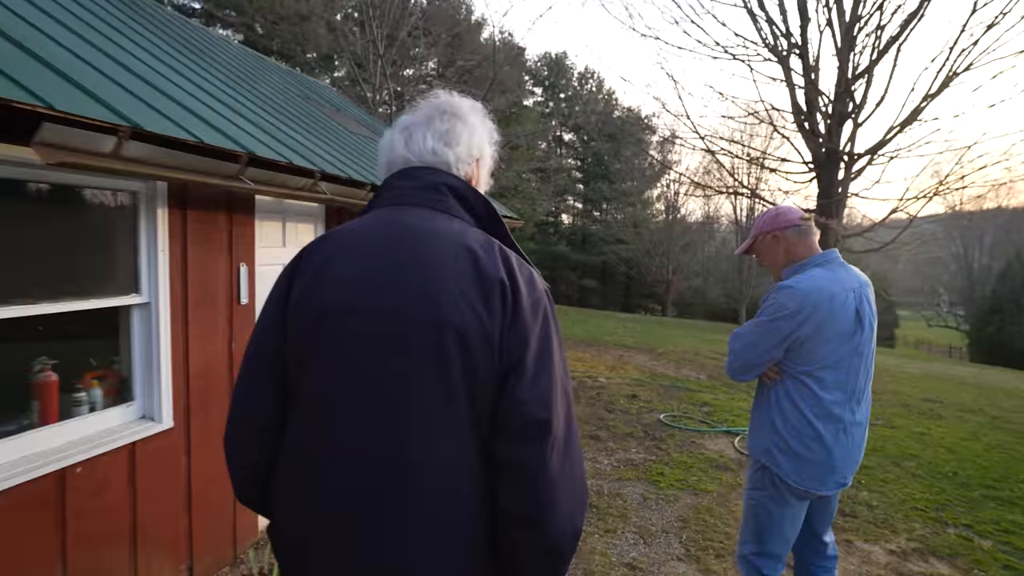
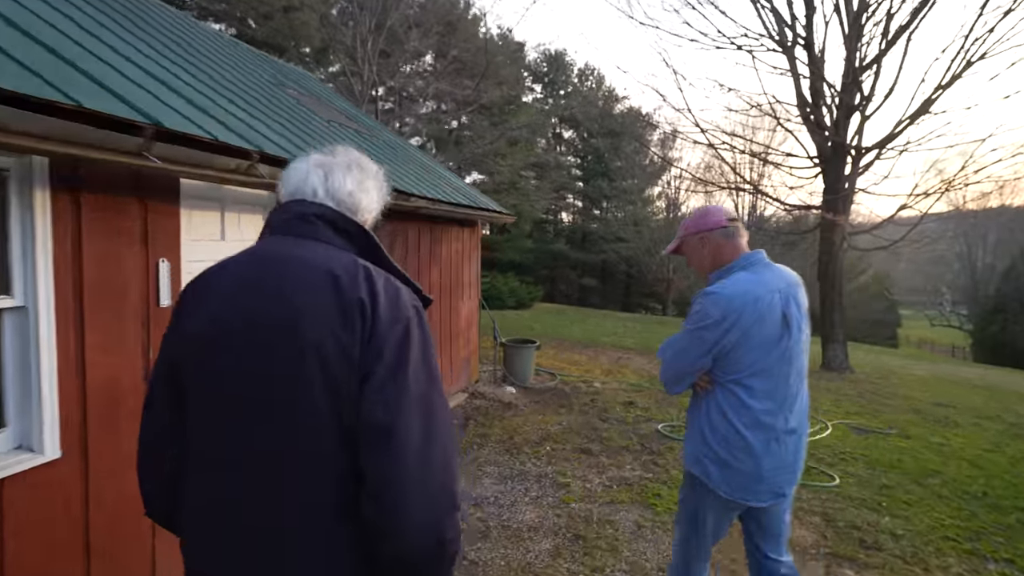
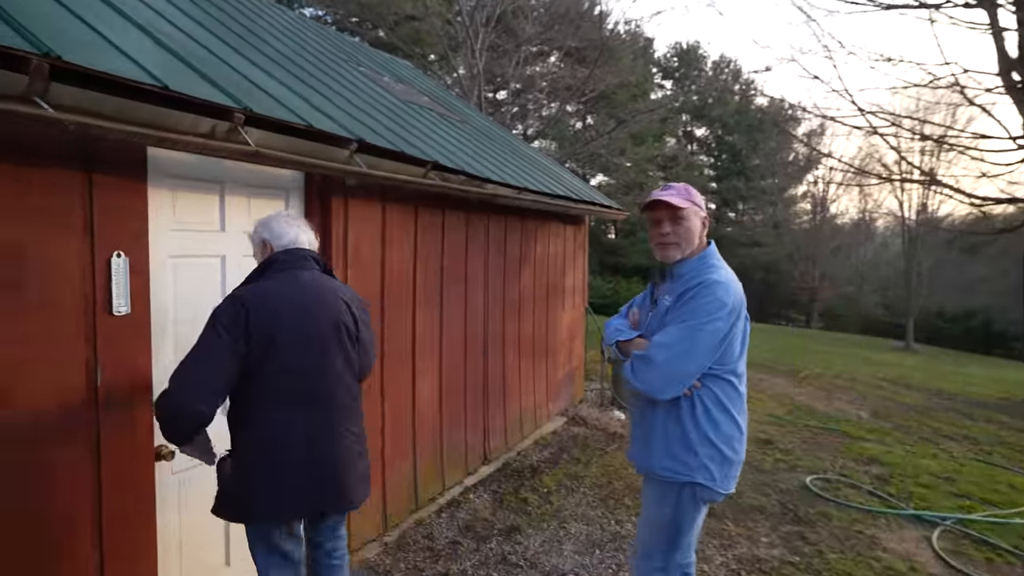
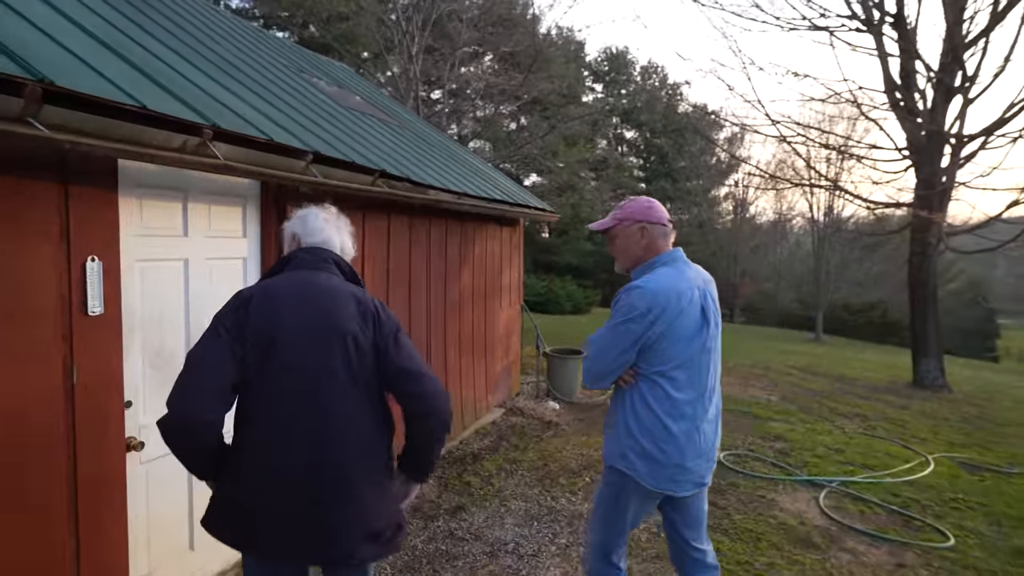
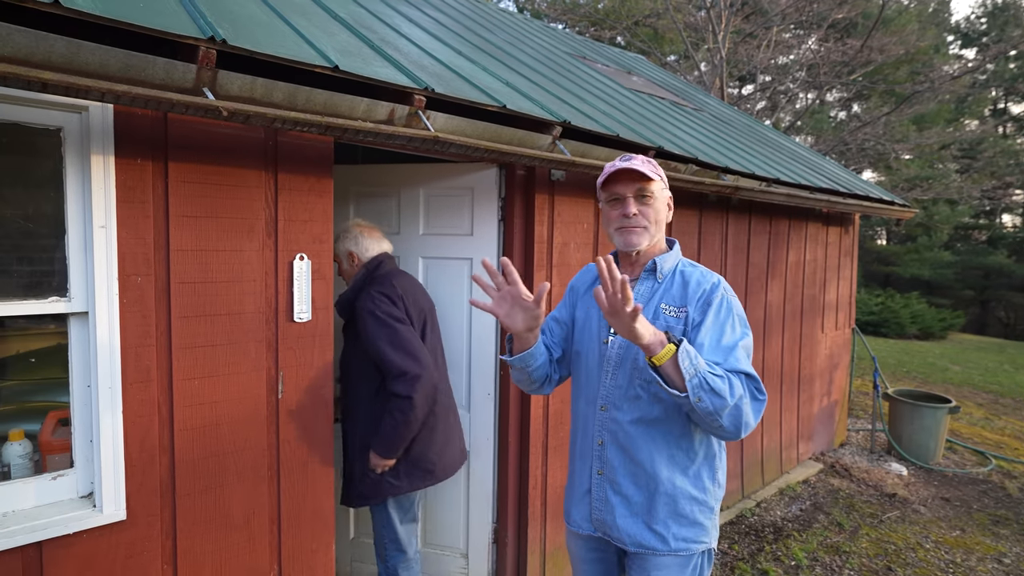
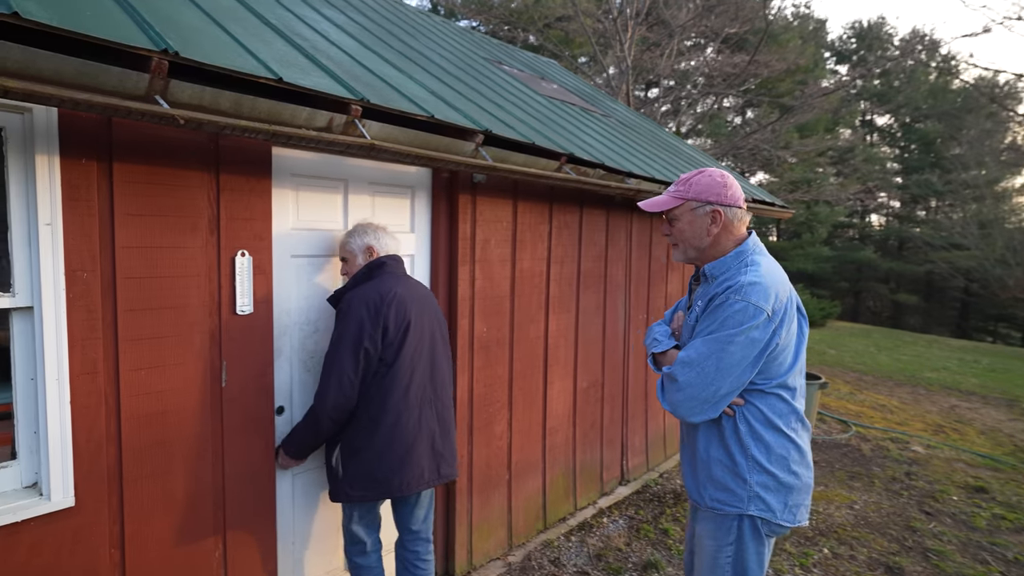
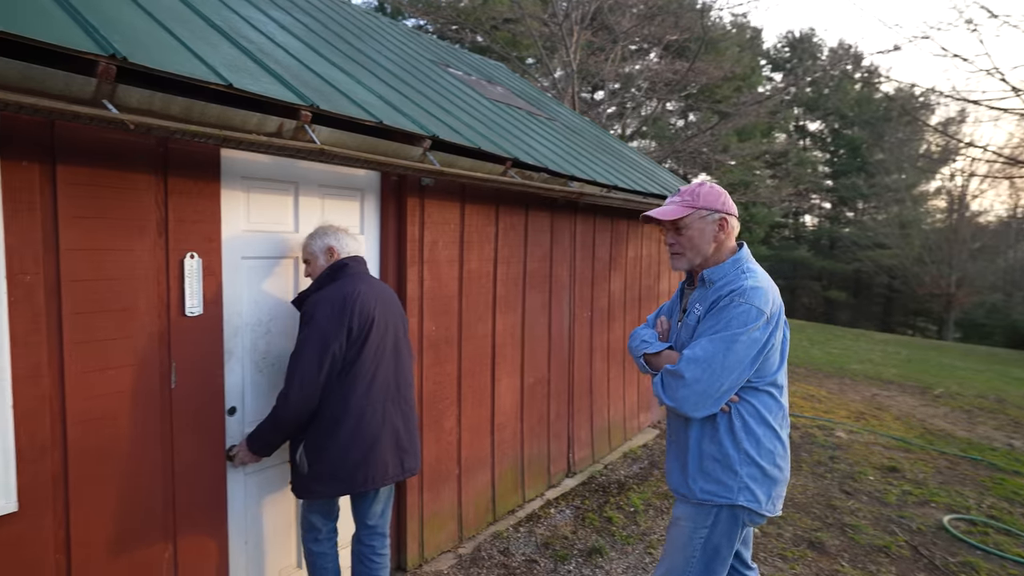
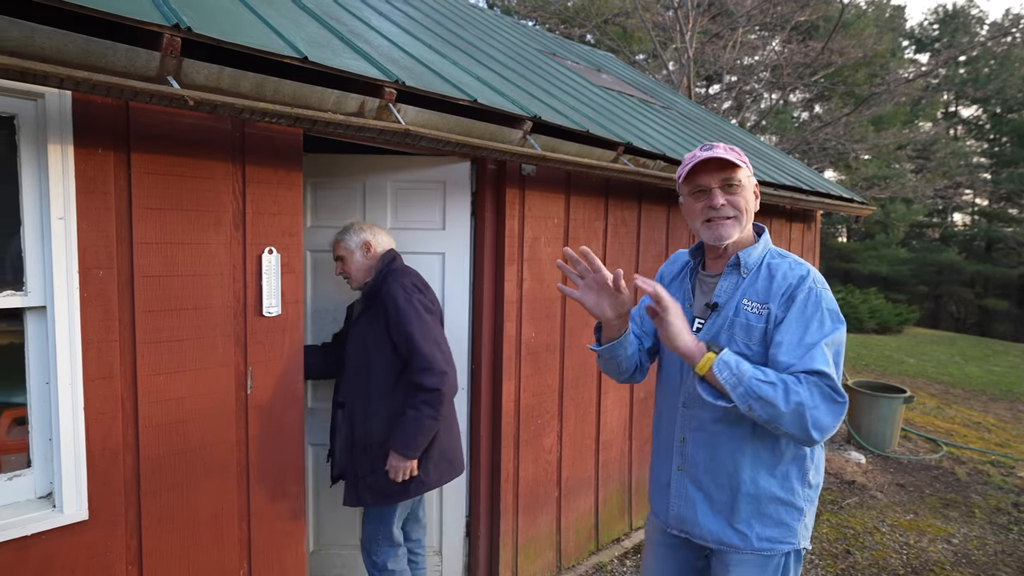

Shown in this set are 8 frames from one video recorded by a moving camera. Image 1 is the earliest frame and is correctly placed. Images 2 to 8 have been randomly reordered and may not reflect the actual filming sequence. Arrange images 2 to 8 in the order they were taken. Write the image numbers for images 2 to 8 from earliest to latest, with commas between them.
2, 4, 3, 7, 6, 8, 5
